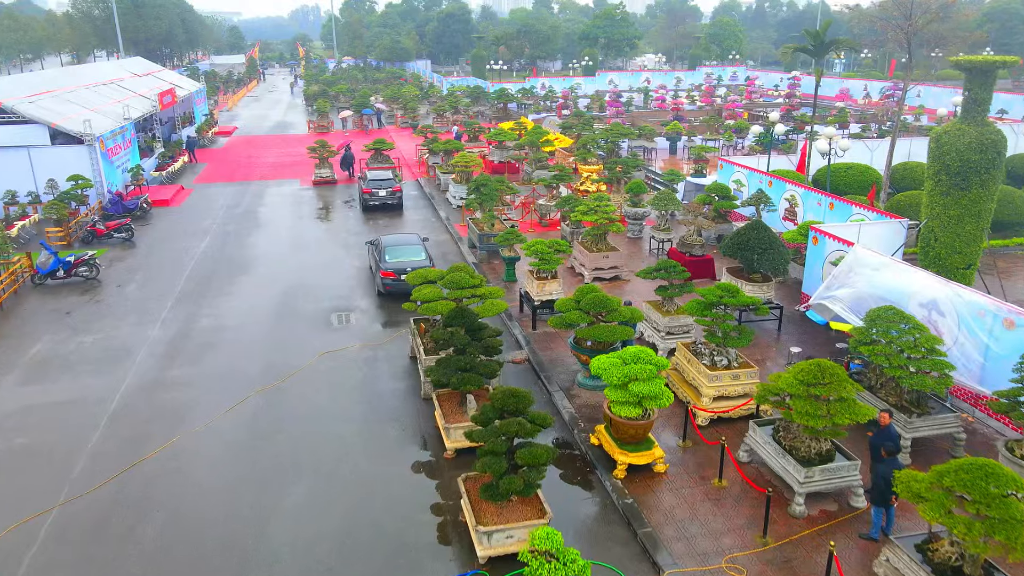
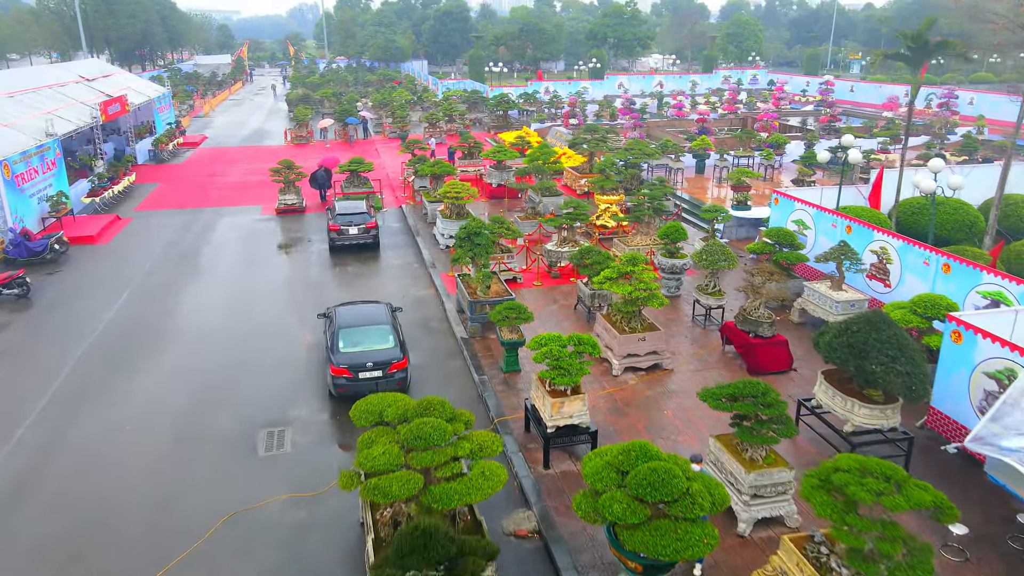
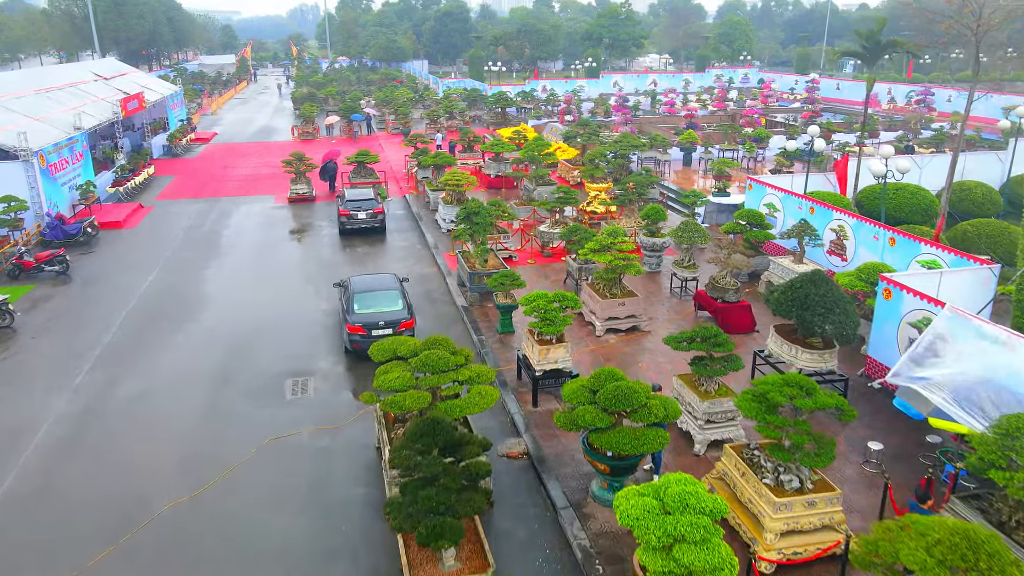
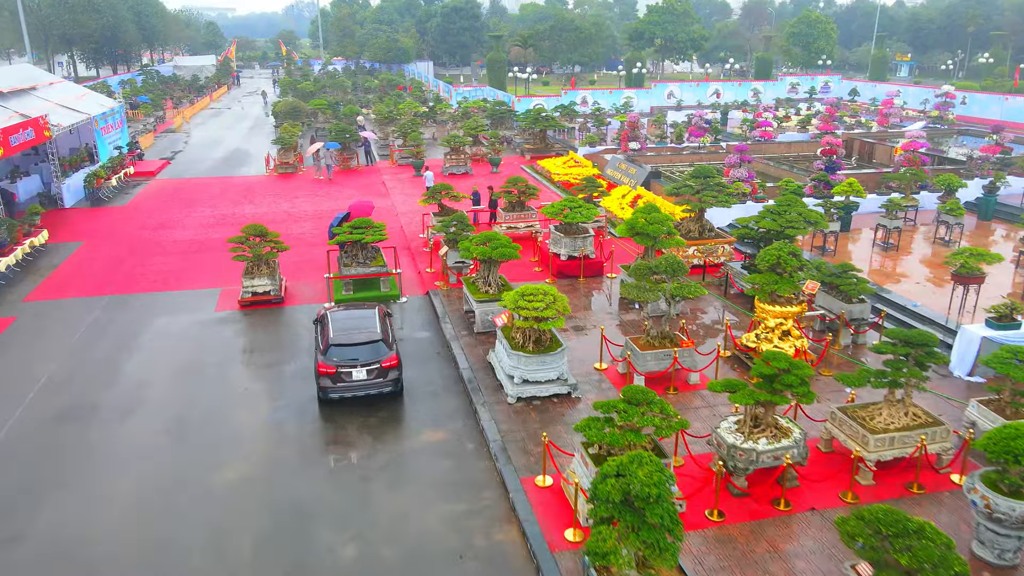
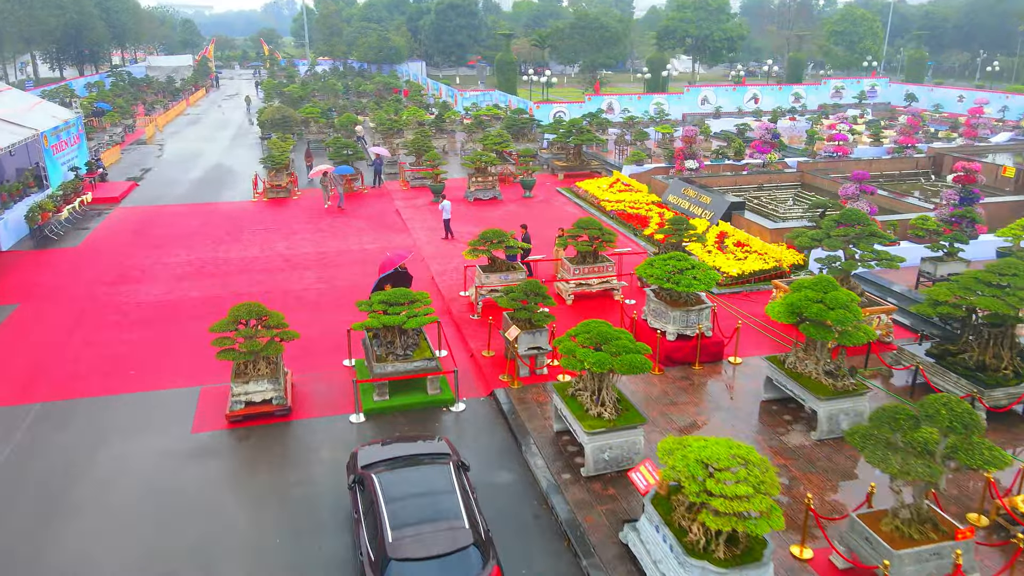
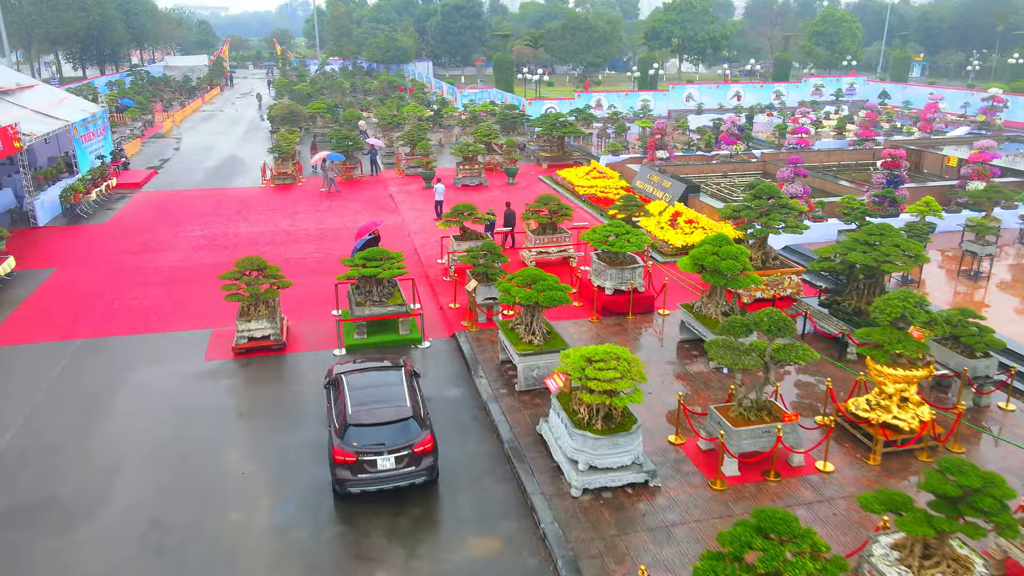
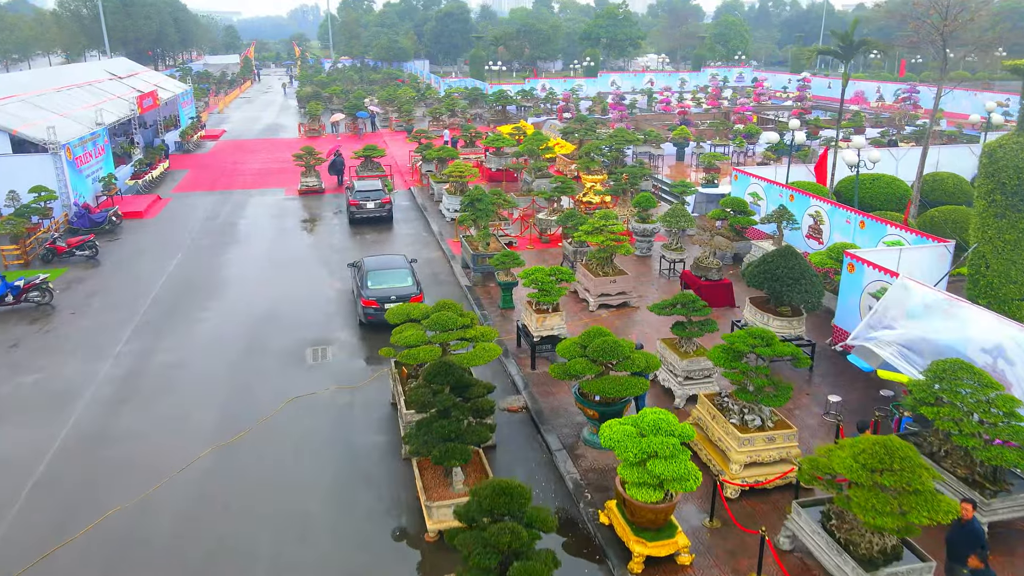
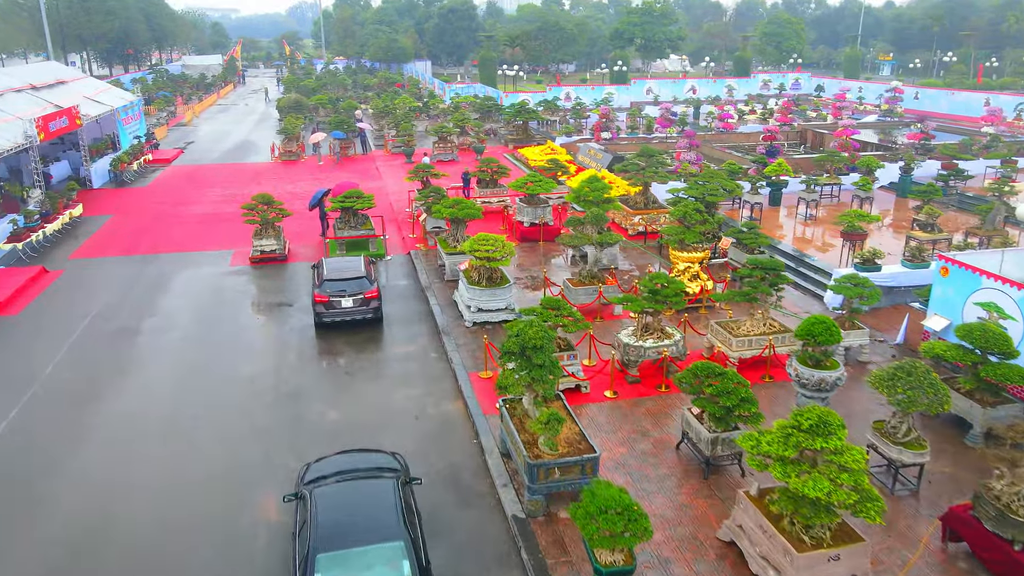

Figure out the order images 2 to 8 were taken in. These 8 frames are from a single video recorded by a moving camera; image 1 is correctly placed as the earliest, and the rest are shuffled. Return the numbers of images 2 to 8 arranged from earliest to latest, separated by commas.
7, 3, 2, 8, 4, 6, 5
